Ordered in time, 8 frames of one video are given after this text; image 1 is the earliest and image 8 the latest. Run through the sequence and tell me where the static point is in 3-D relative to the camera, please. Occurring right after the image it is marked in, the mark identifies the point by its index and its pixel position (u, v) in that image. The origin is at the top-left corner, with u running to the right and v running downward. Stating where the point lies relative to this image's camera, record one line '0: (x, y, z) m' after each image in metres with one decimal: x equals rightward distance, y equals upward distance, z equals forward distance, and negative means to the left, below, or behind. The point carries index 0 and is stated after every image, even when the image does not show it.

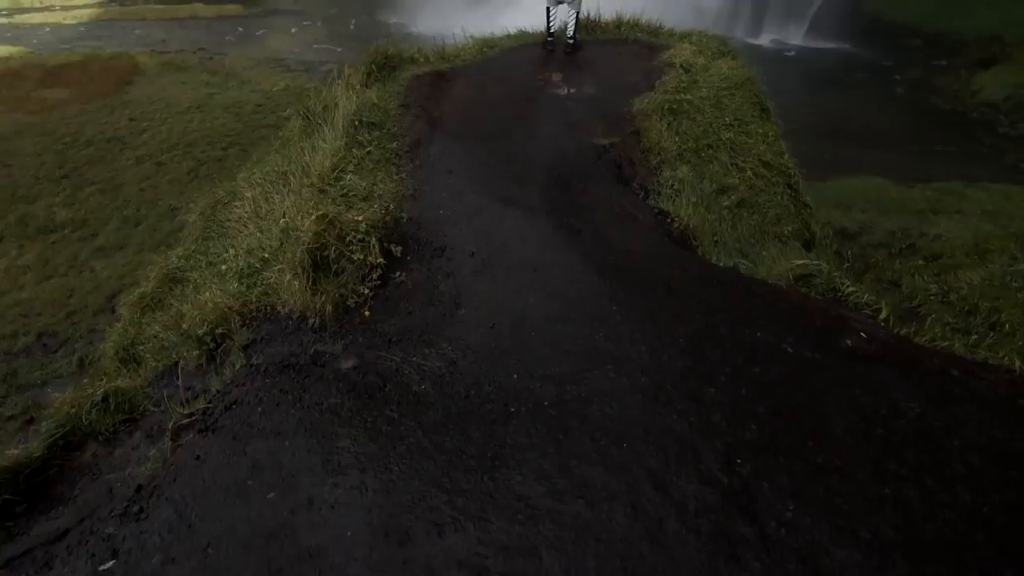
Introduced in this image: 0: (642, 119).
0: (+0.7, +0.9, +3.0) m
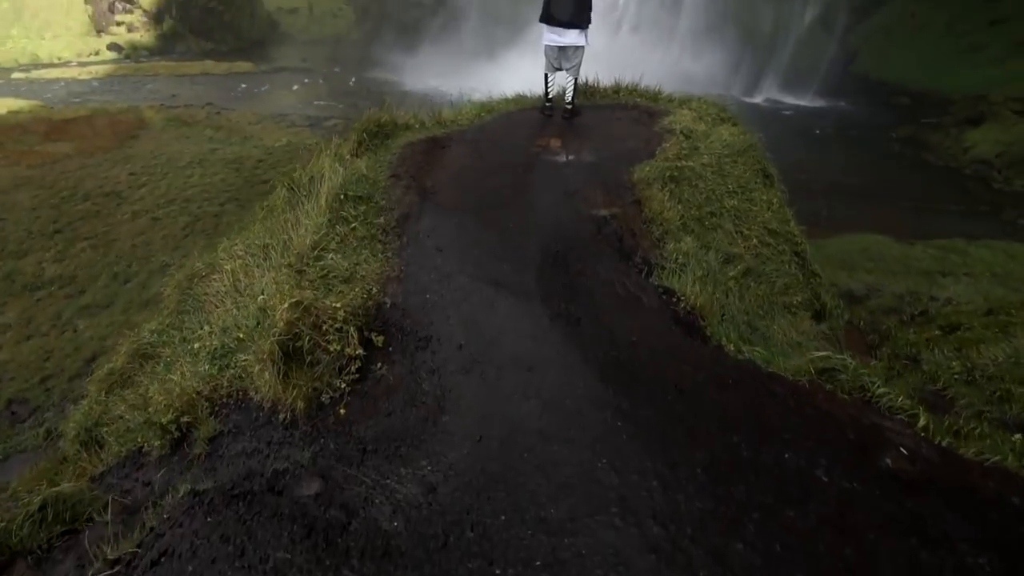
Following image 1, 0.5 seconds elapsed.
0: (+0.7, +0.5, +2.9) m
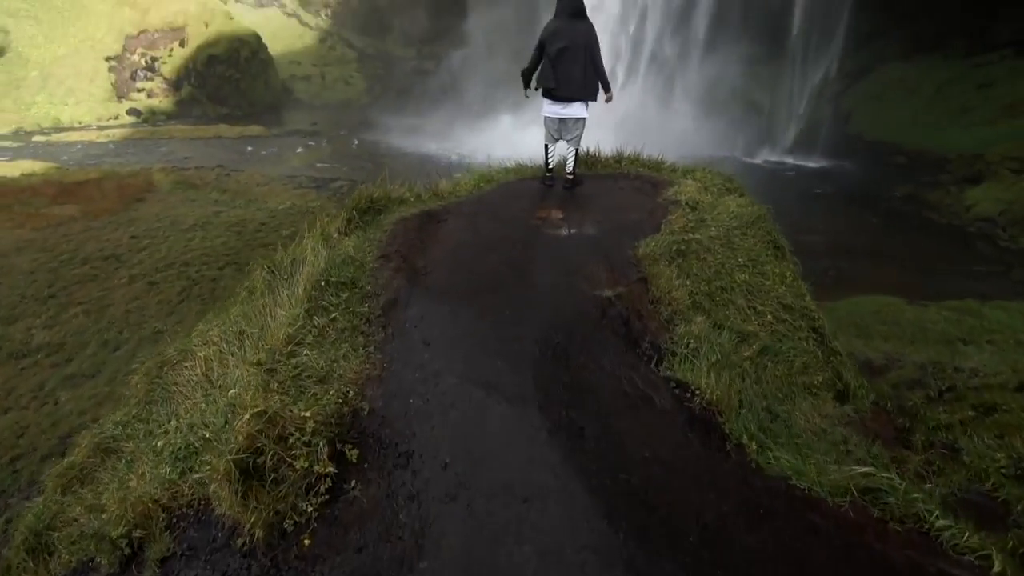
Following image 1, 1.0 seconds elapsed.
0: (+0.7, +0.1, +2.7) m
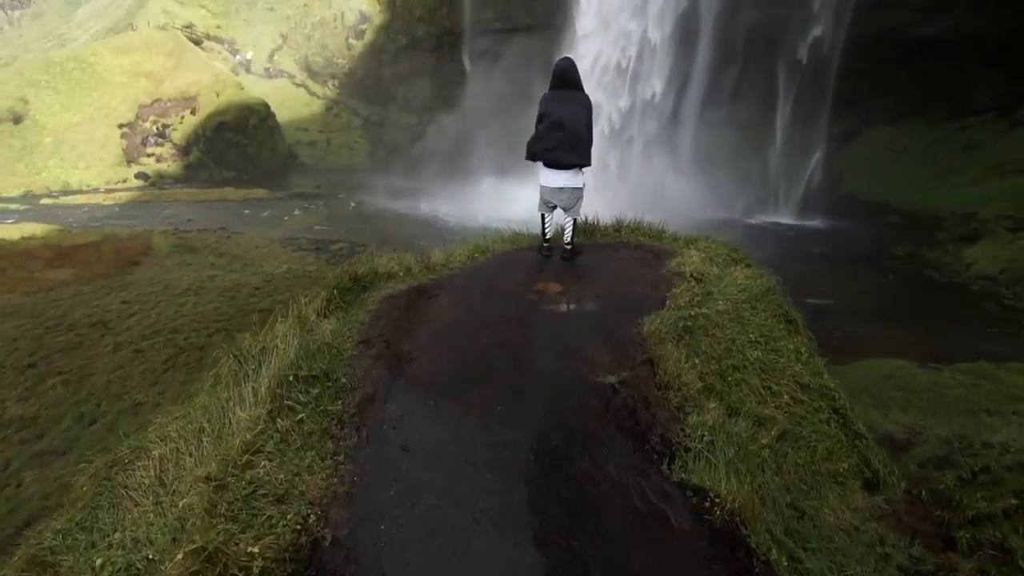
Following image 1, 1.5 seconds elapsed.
0: (+0.7, -0.3, +2.5) m
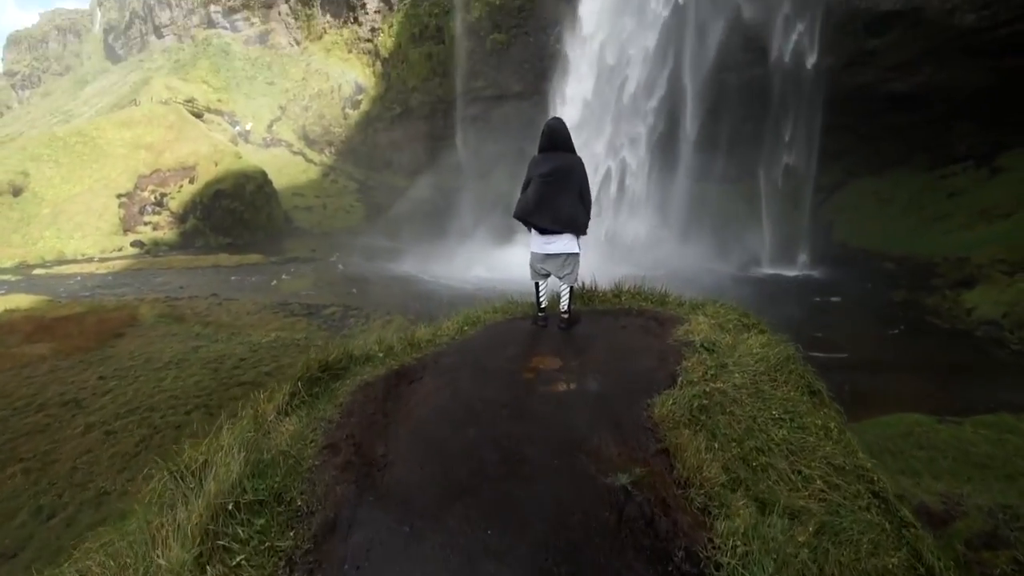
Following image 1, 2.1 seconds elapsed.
0: (+0.7, -0.6, +2.2) m
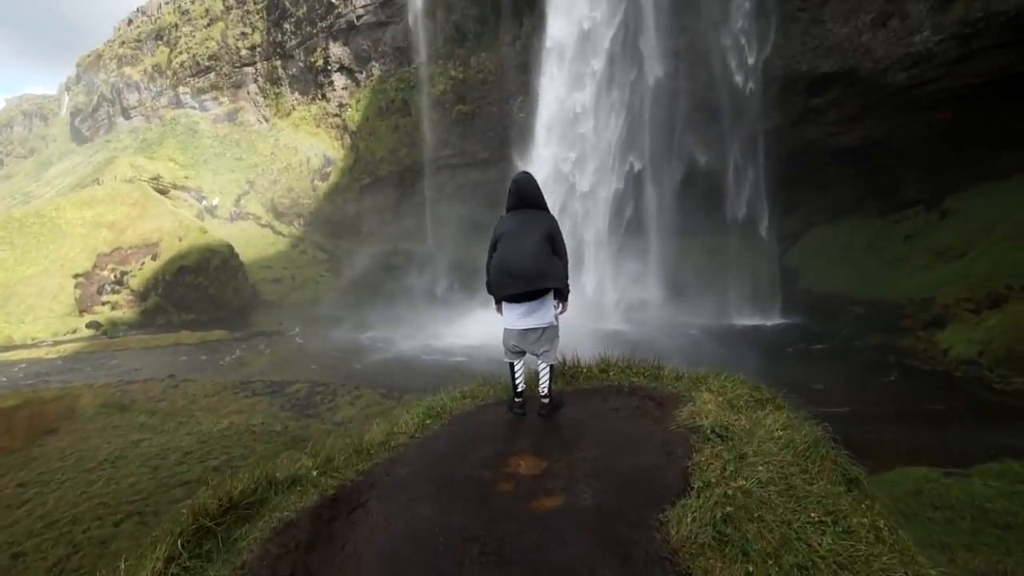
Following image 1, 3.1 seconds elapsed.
0: (+0.6, -0.8, +1.7) m
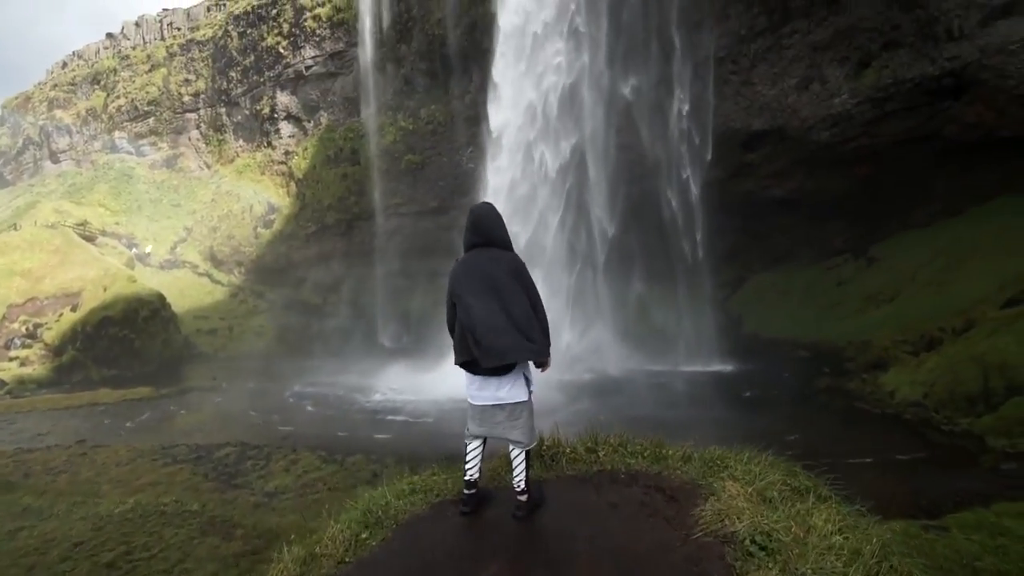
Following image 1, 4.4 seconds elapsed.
0: (+0.5, -1.0, +1.2) m
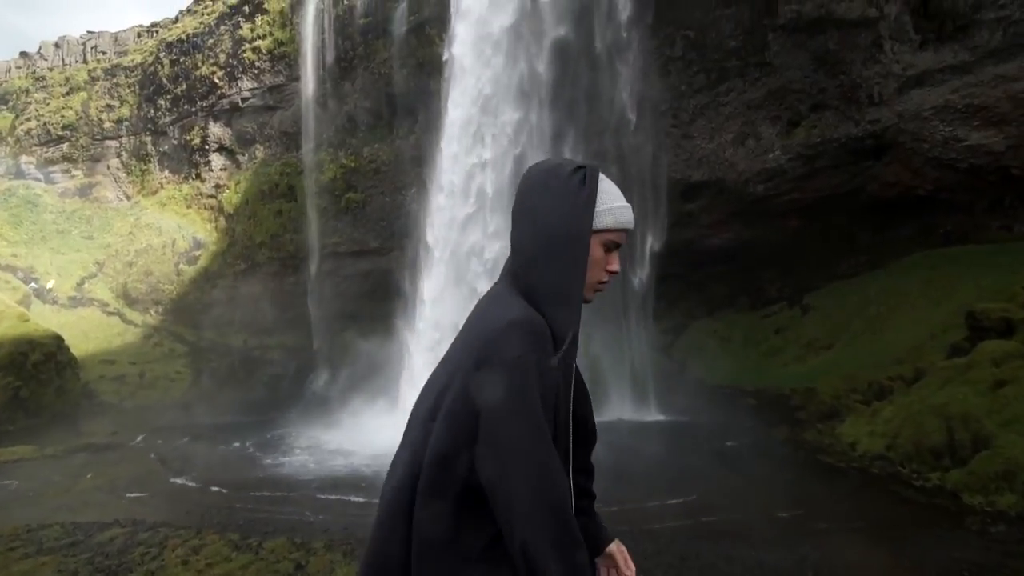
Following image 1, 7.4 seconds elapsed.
0: (+0.9, -1.1, -0.1) m
